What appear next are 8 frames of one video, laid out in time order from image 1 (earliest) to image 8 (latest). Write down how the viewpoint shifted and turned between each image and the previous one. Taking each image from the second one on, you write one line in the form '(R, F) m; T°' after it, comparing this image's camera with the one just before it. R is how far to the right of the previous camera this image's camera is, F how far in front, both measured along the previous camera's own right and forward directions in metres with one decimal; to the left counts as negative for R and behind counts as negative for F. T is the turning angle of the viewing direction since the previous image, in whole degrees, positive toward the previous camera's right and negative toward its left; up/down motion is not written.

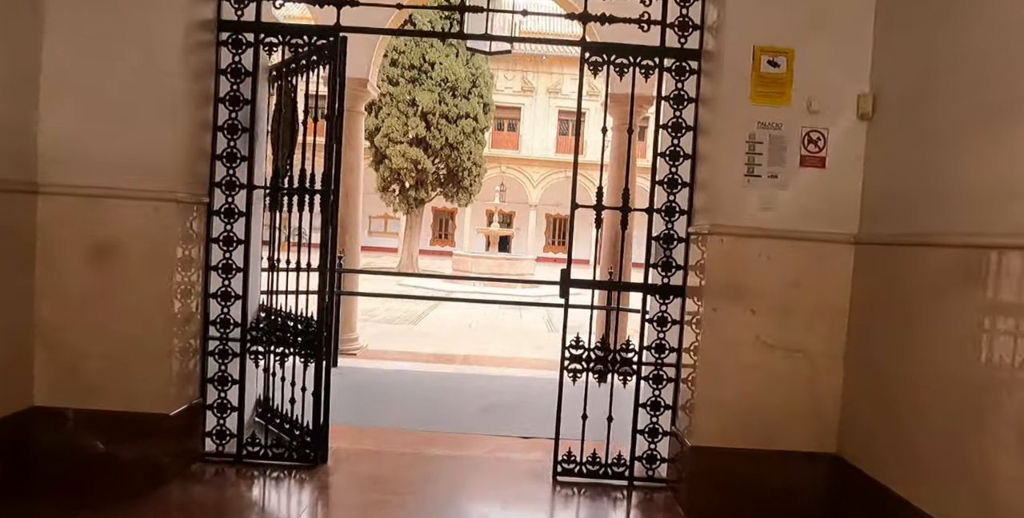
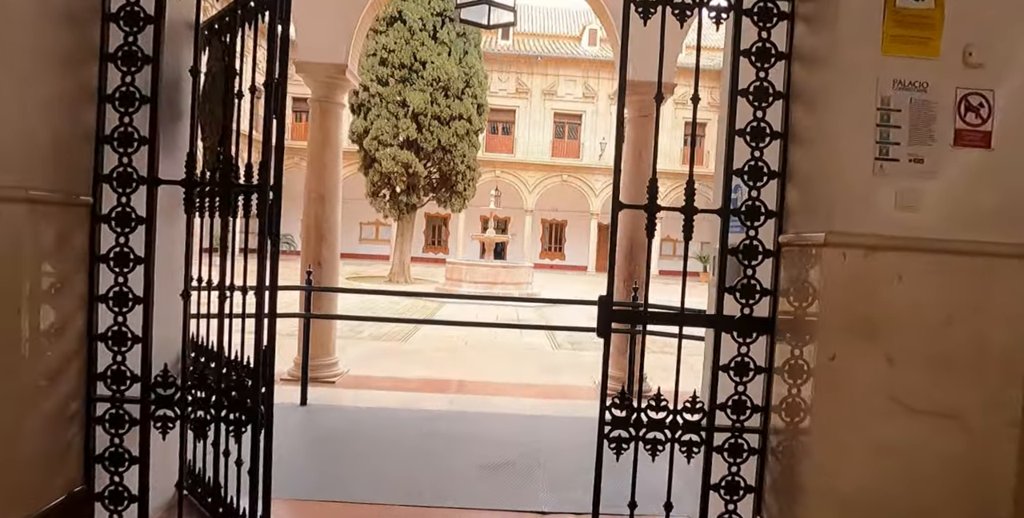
(-0.1, +0.7) m; +1°
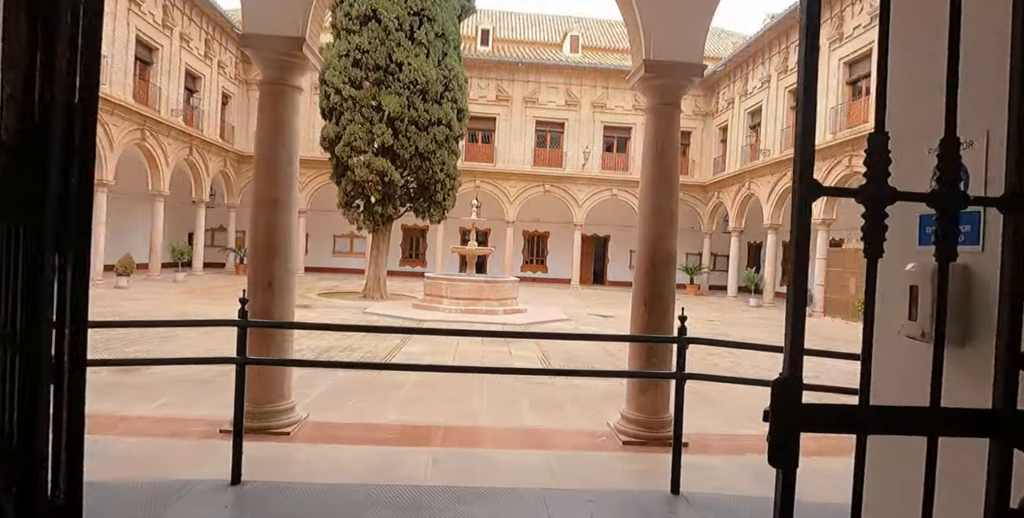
(-0.1, +0.8) m; +2°
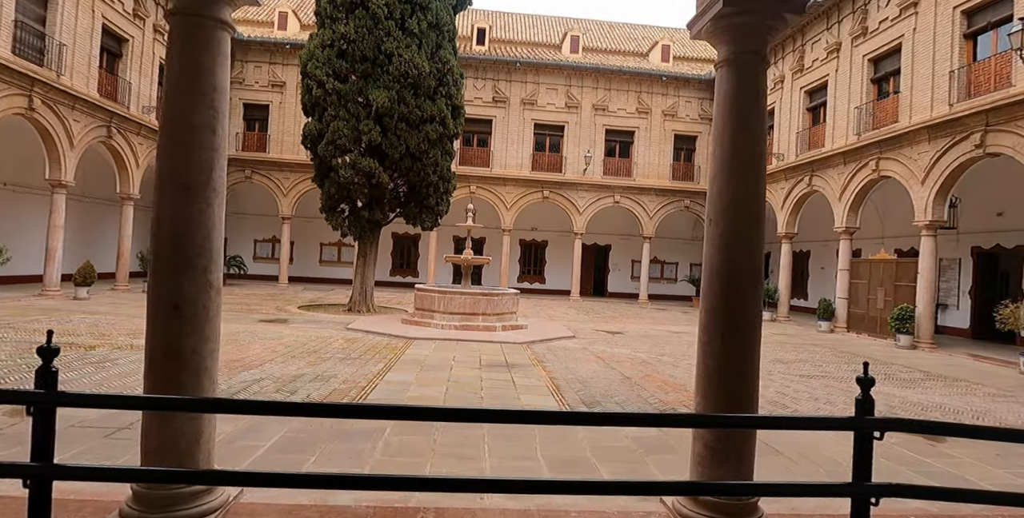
(-0.2, +1.1) m; +1°
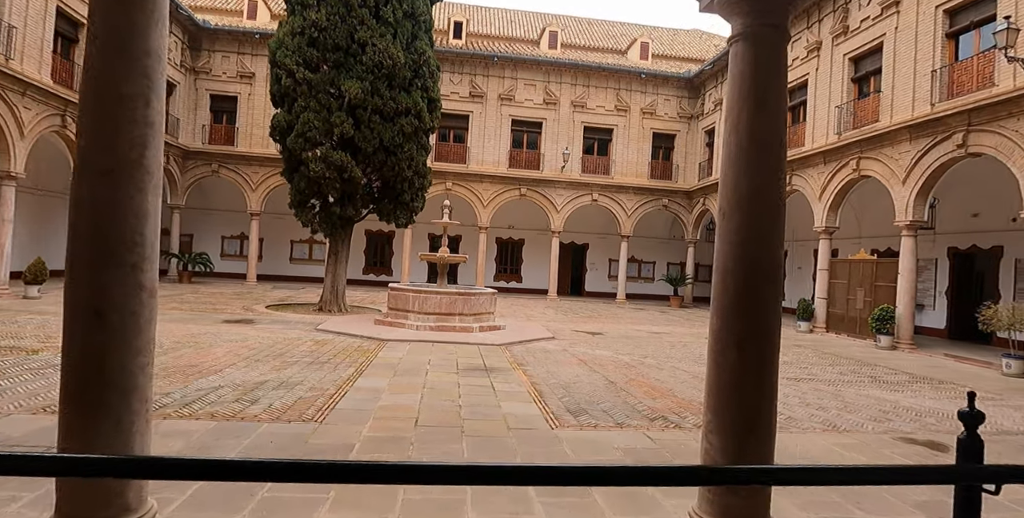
(-0.1, +0.4) m; +3°
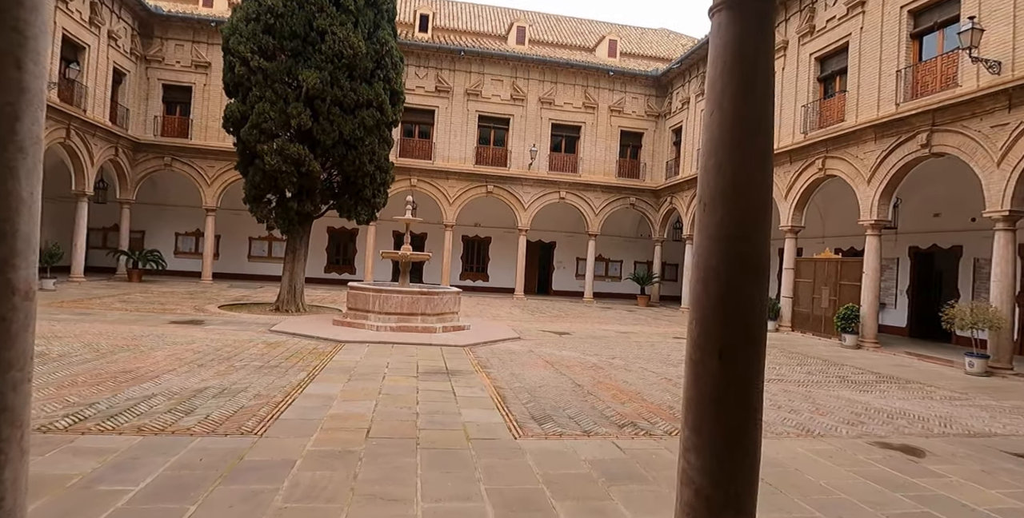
(+0.1, +0.4) m; +3°
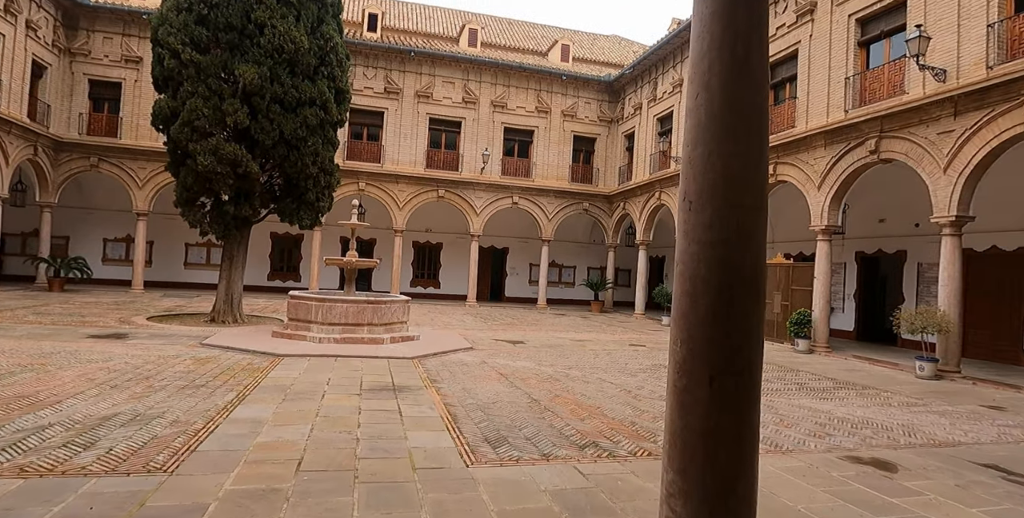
(0.0, +0.5) m; +5°
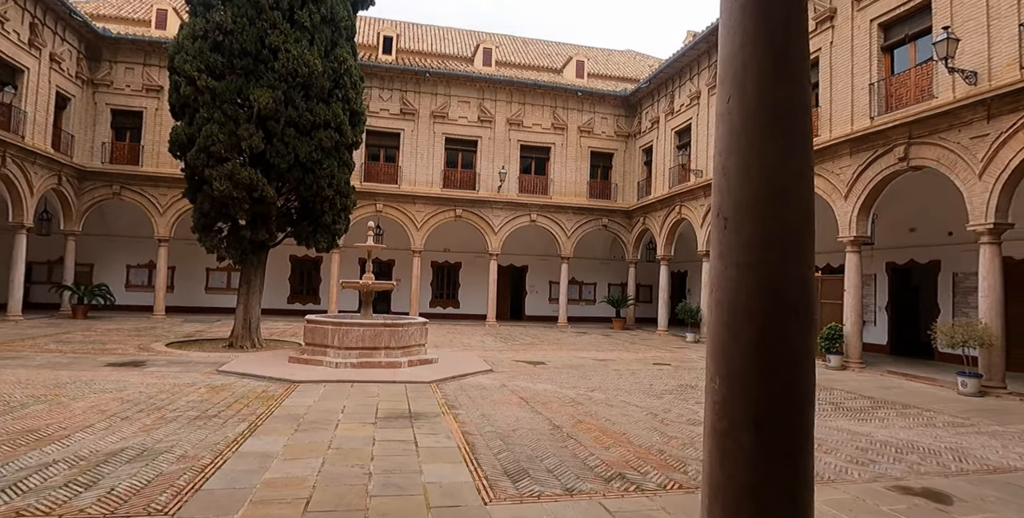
(0.0, +0.2) m; -2°
